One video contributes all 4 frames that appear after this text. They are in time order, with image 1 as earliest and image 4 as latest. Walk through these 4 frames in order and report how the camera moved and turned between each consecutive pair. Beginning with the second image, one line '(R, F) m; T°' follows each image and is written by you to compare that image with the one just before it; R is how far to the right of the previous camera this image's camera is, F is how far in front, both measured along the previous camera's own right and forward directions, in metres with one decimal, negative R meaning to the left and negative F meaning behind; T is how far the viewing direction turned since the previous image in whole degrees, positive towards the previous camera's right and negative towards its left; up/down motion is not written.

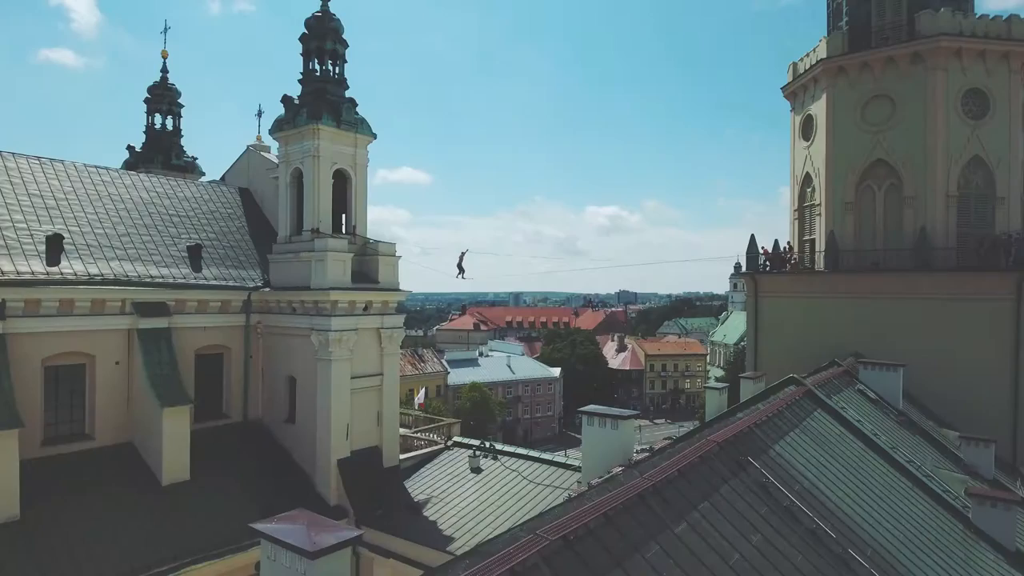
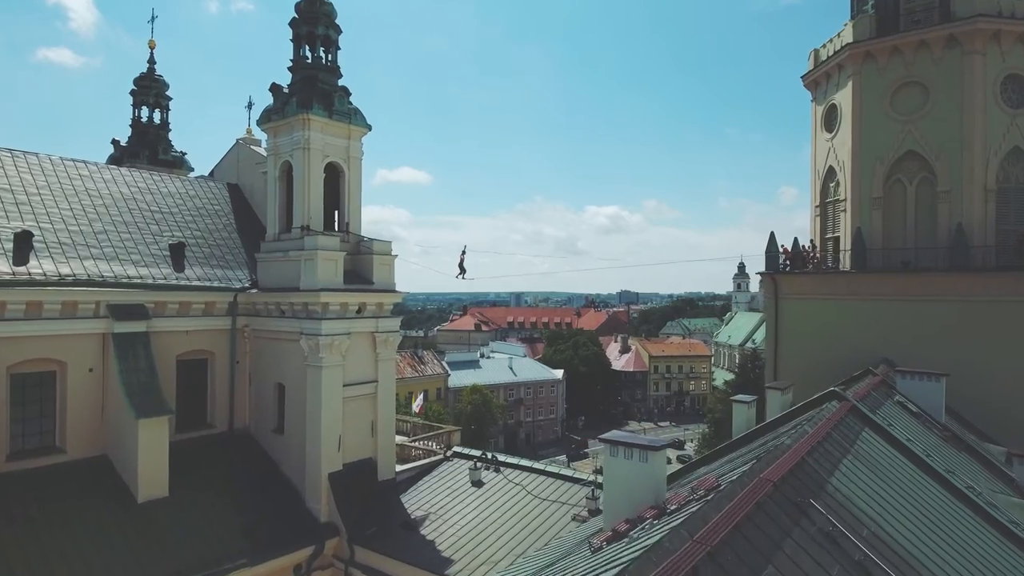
(-0.1, +1.0) m; 0°
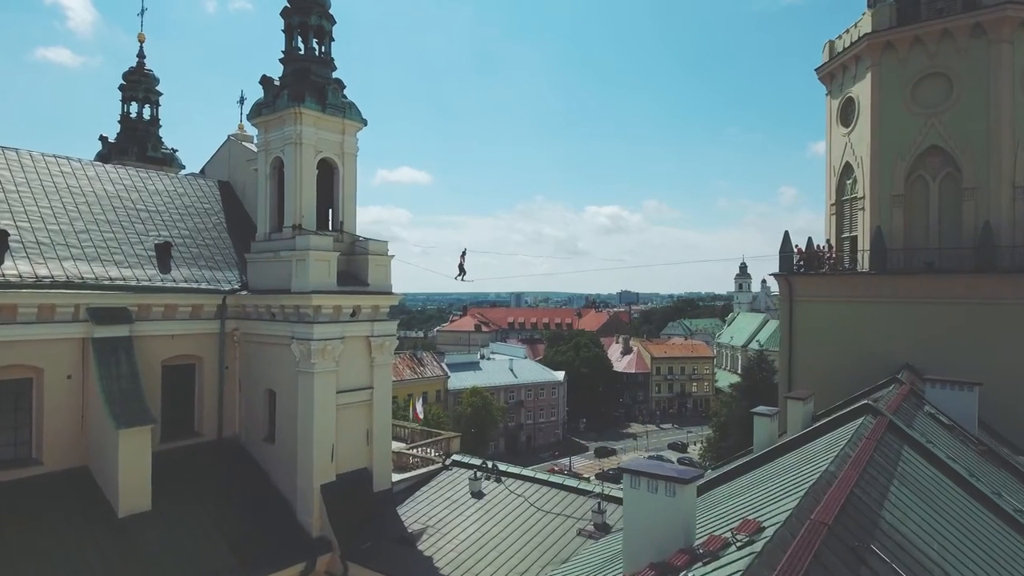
(0.0, +0.7) m; 0°
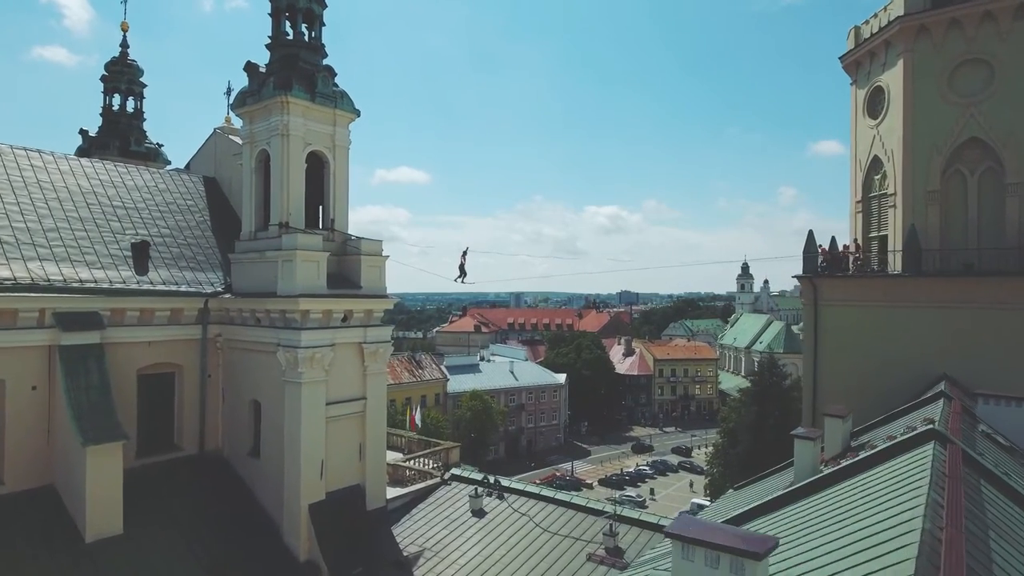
(-0.1, +1.0) m; 0°
